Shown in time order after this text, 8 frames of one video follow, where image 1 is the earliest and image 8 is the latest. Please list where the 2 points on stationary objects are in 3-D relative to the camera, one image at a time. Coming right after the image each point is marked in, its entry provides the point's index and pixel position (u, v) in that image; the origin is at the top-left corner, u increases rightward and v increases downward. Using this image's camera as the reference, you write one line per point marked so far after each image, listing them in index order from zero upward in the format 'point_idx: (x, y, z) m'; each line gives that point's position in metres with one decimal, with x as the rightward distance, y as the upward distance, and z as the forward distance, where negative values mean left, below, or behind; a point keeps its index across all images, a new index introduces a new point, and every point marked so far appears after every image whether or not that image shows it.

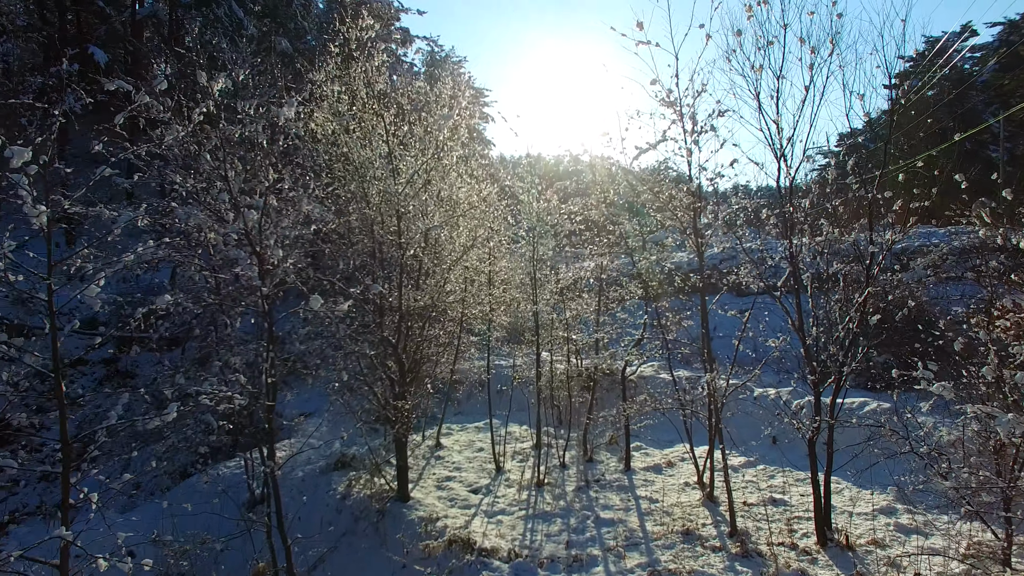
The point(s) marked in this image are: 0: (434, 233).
0: (-1.1, +0.7, +7.2) m
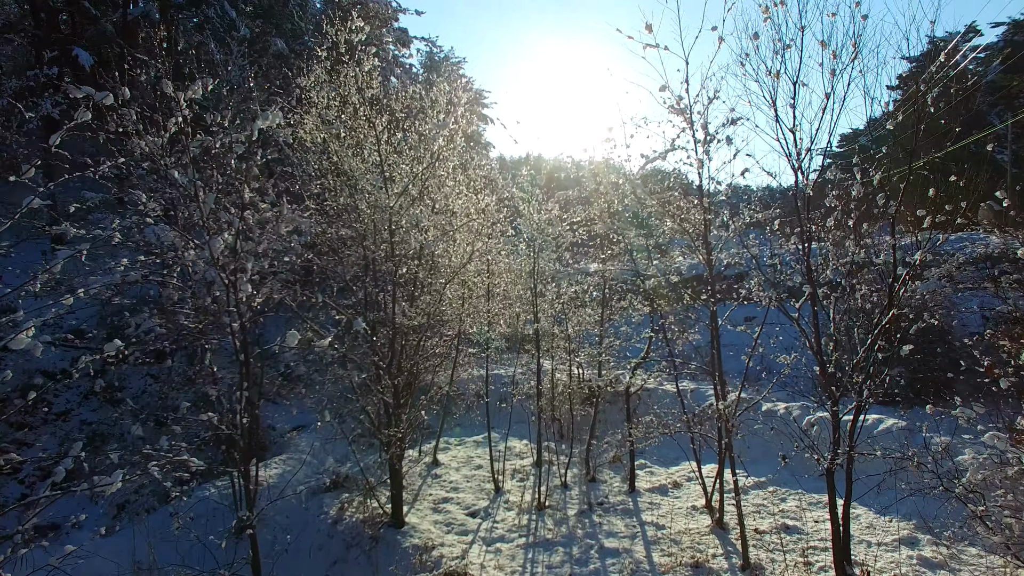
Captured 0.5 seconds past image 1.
0: (-1.1, +0.5, +6.8) m
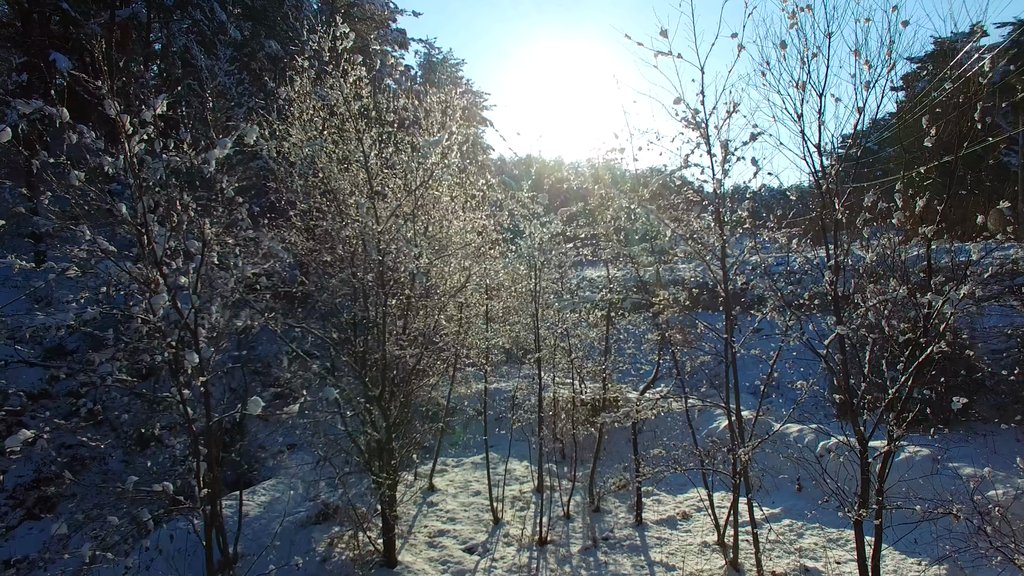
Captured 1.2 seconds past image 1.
0: (-1.1, +0.2, +6.4) m
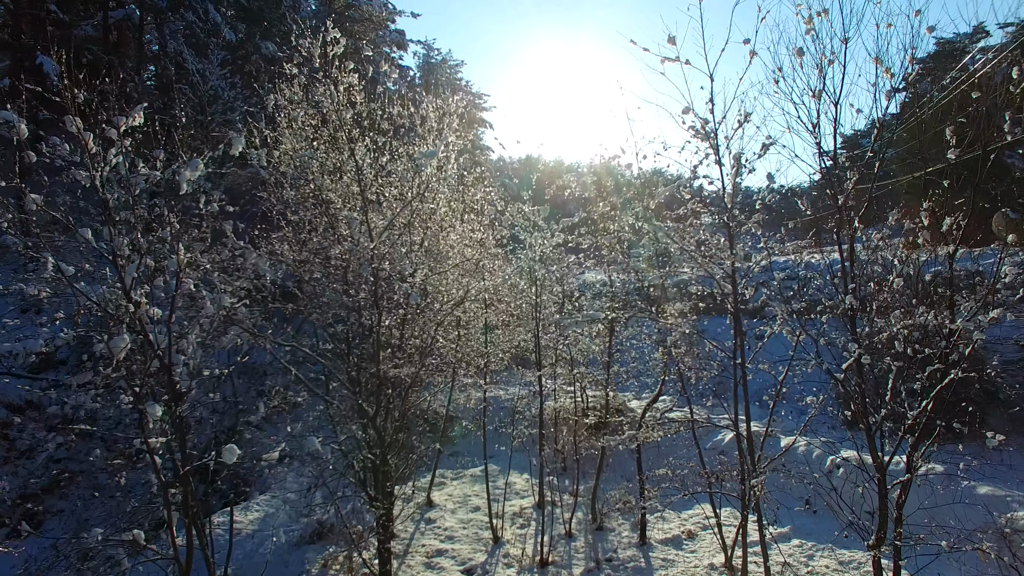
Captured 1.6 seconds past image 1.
0: (-1.1, 0.0, +6.1) m
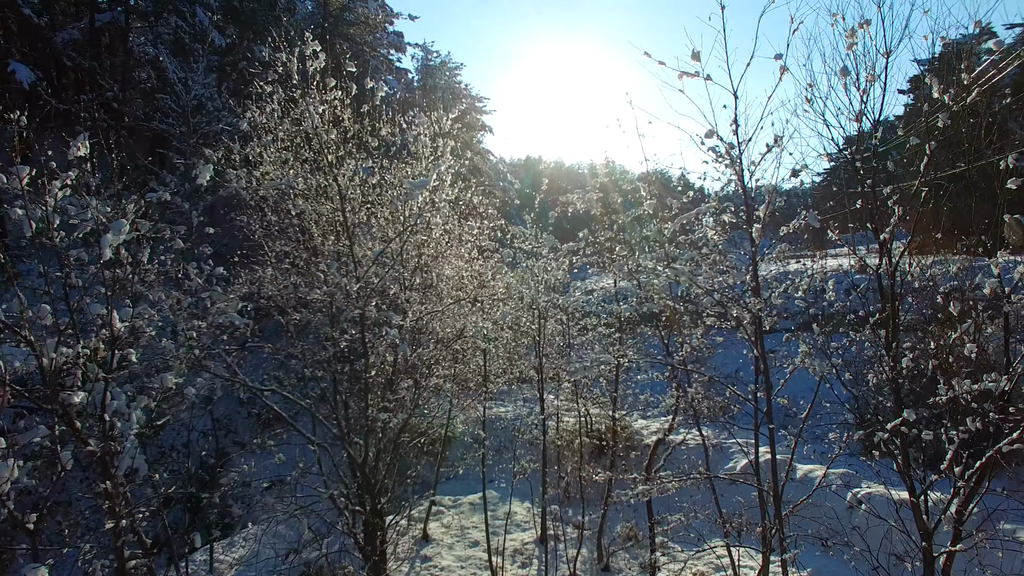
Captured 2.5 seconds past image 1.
0: (-1.1, -0.3, +5.6) m
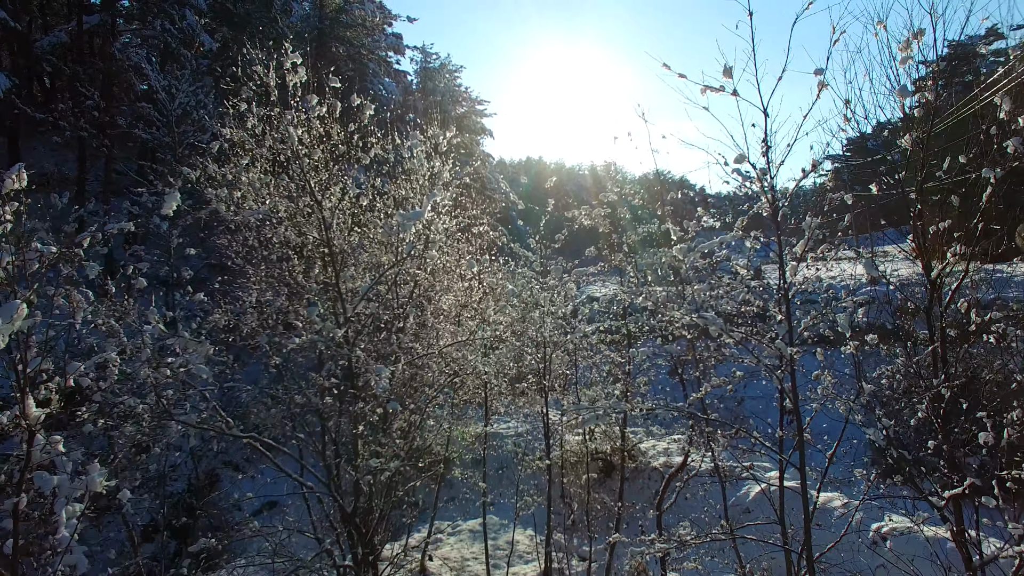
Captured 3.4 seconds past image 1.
0: (-1.0, -0.6, +5.2) m
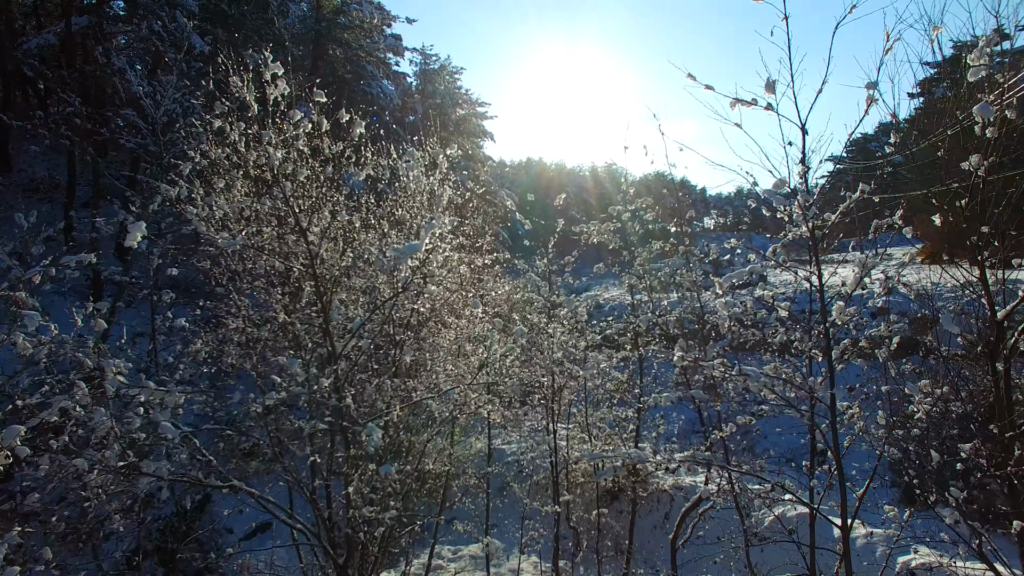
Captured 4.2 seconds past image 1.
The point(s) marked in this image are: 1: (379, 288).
0: (-1.0, -0.9, +4.8) m
1: (-1.2, +0.1, +4.6) m
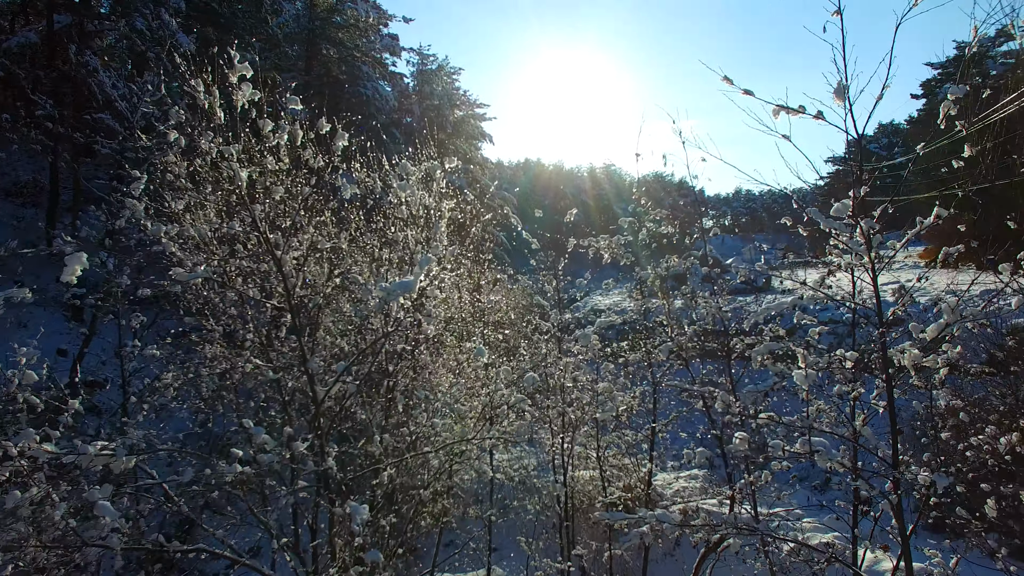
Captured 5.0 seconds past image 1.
0: (-0.9, -1.1, +4.3) m
1: (-1.1, -0.2, +4.1) m
